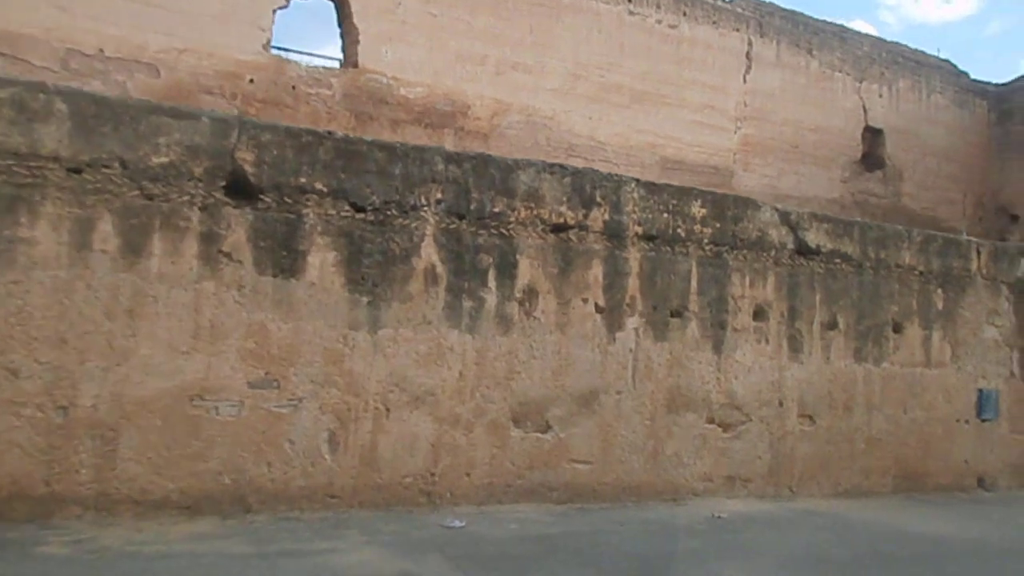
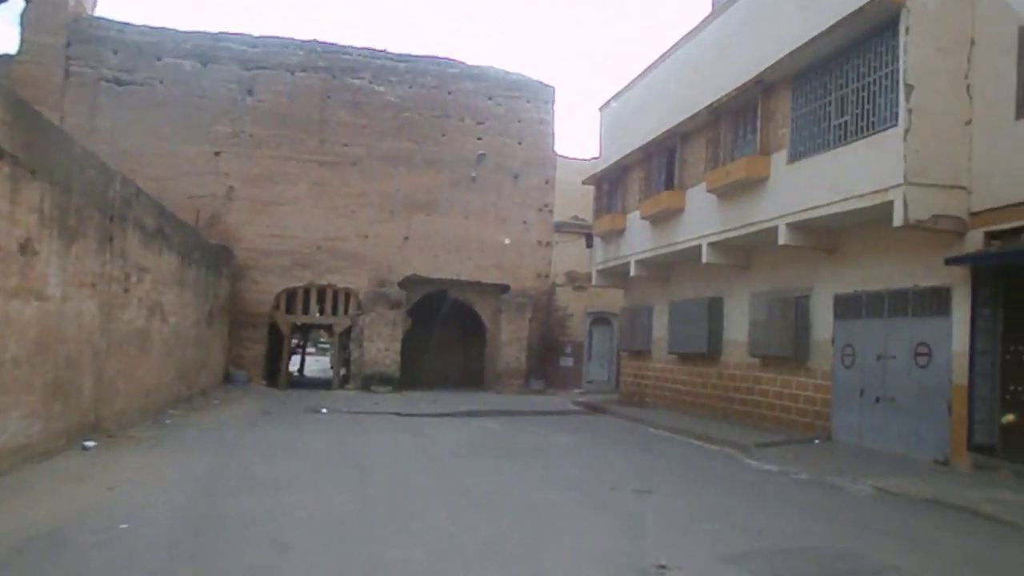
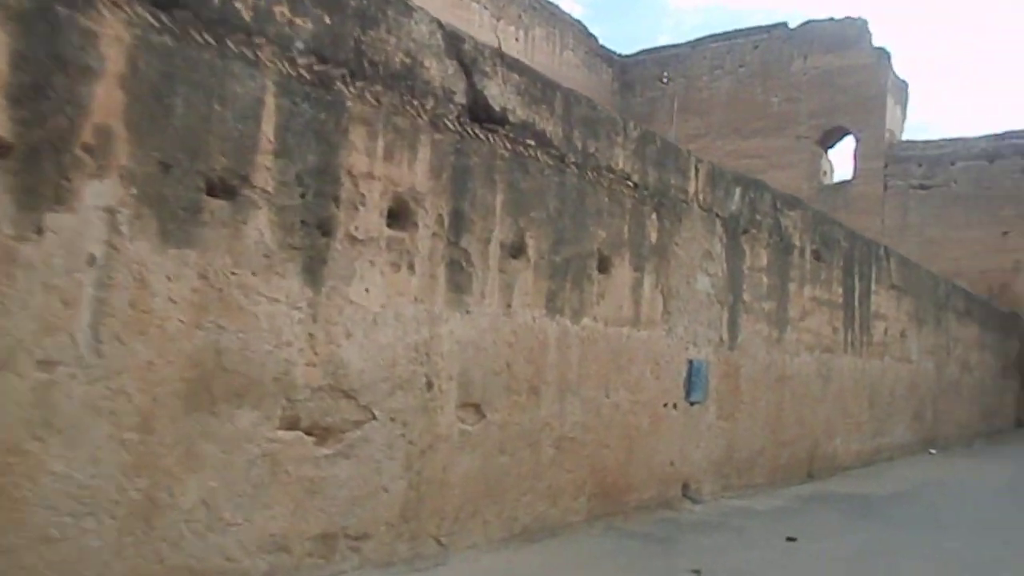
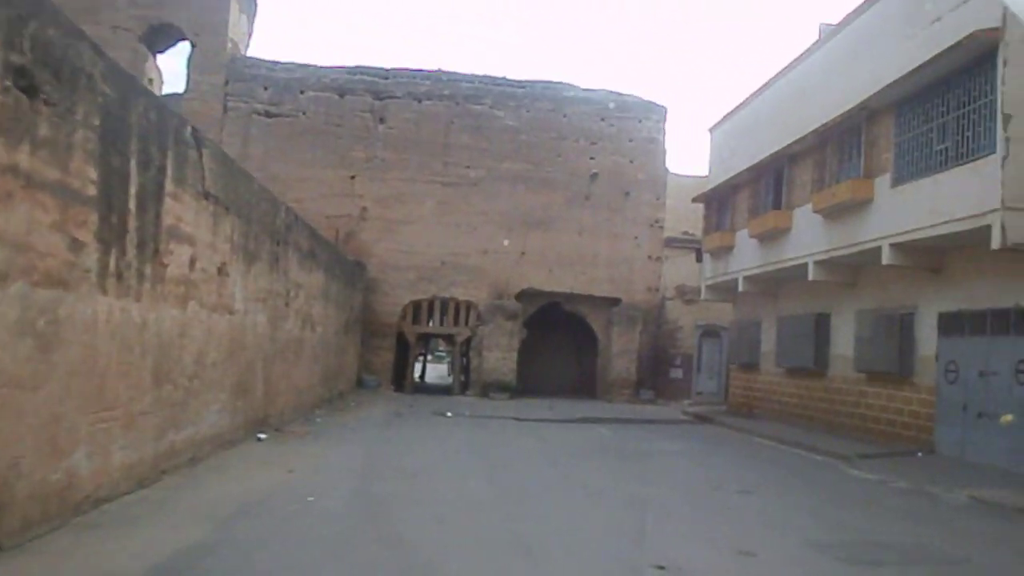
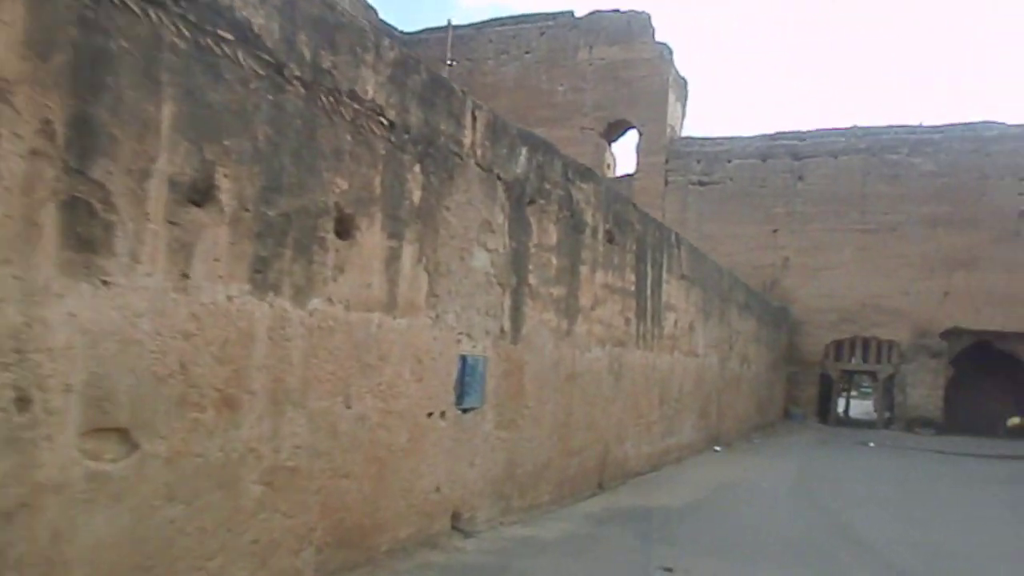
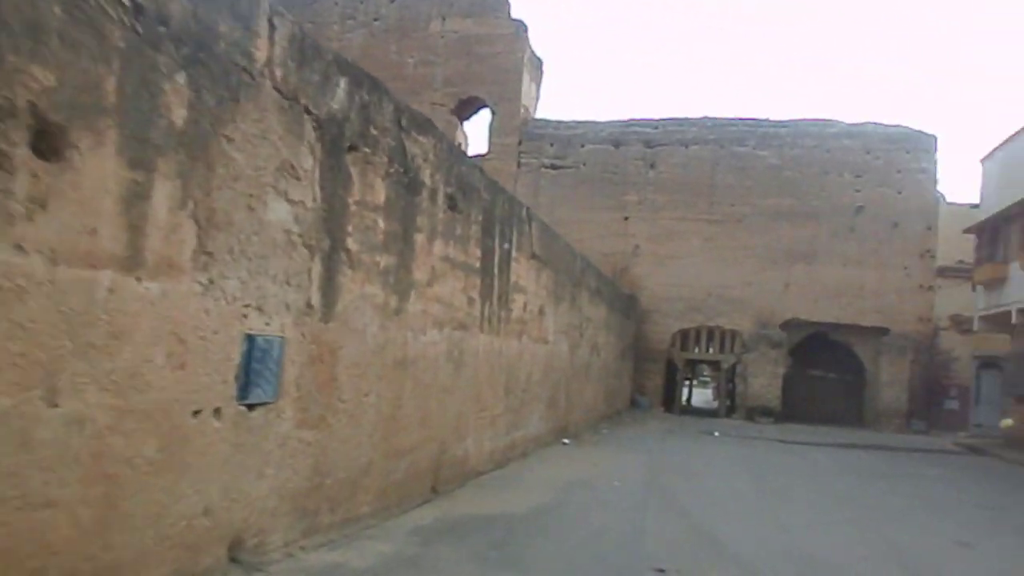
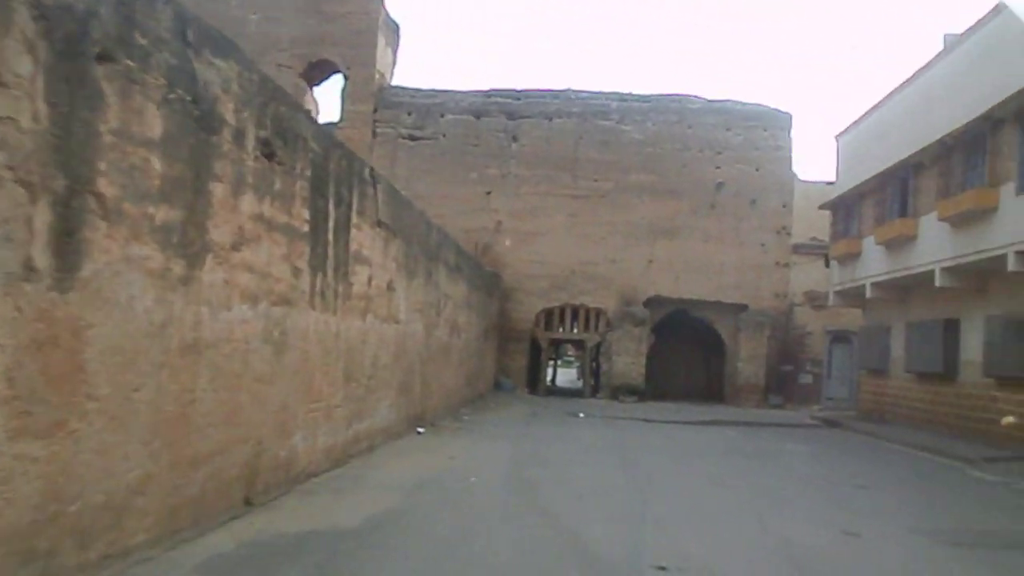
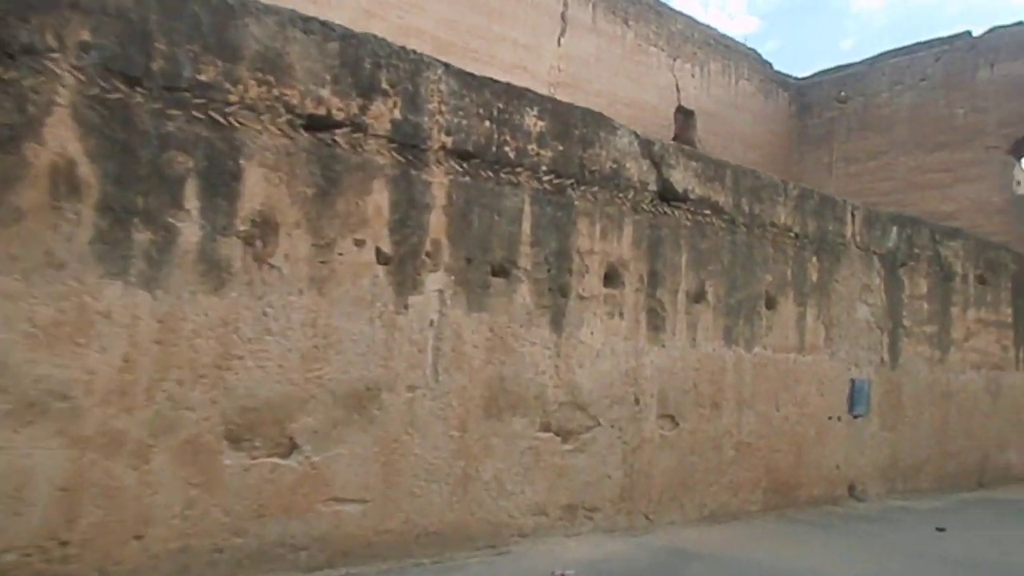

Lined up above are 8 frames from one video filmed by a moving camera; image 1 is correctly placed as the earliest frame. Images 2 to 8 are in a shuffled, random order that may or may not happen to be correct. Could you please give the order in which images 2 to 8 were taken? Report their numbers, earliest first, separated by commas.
8, 3, 5, 6, 7, 4, 2
